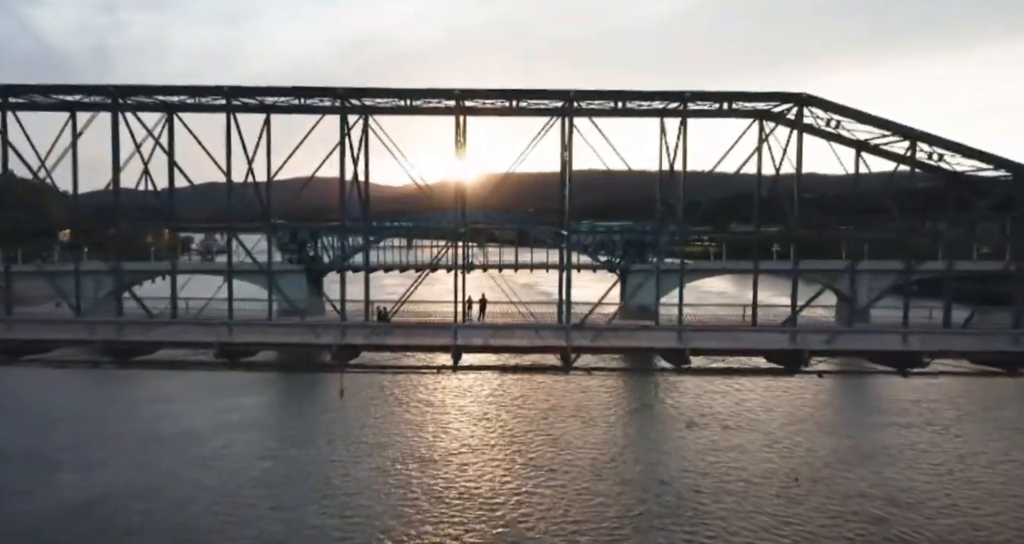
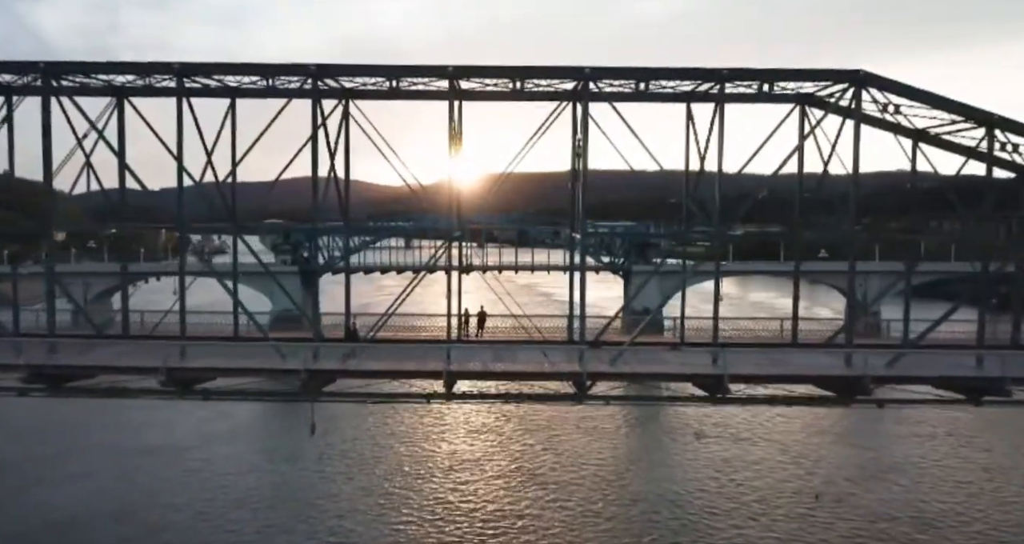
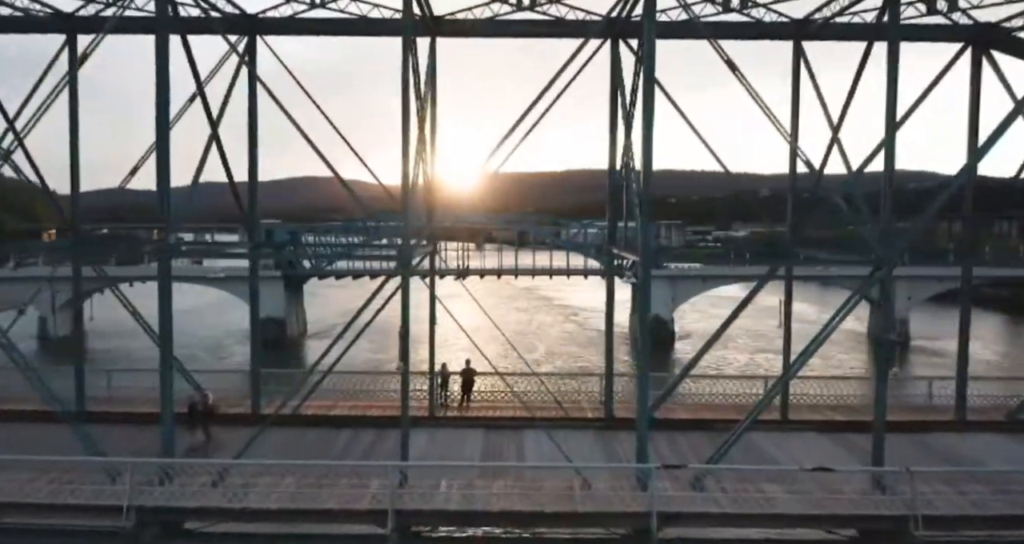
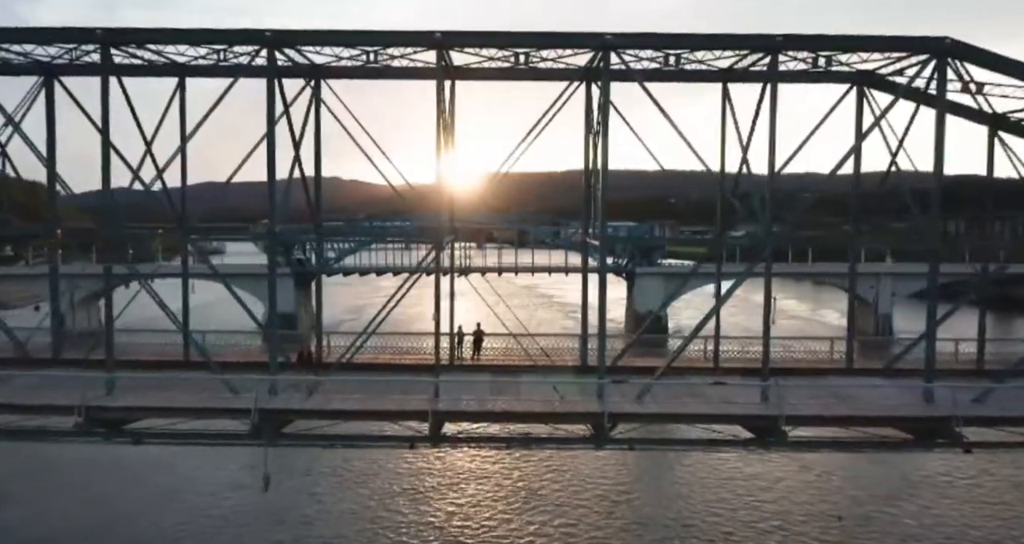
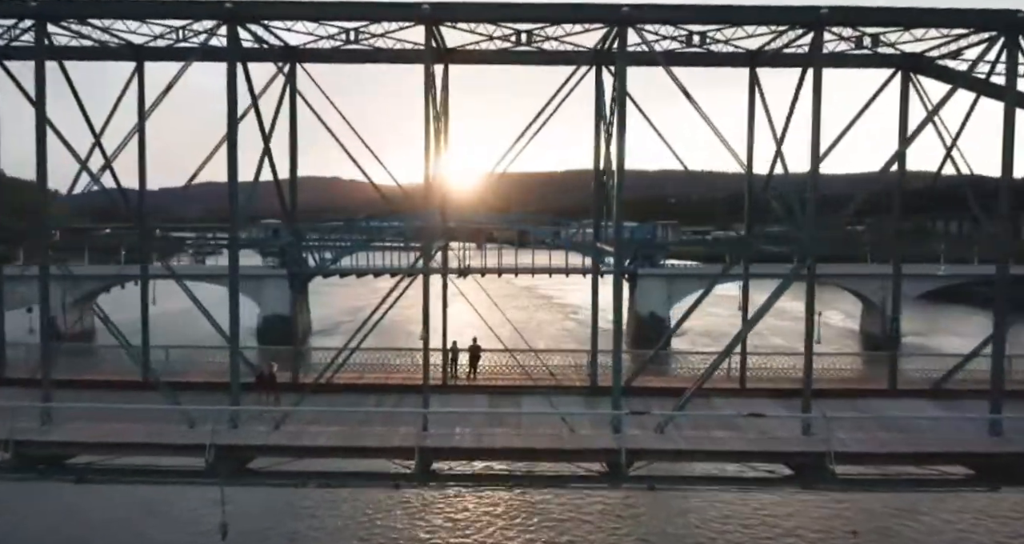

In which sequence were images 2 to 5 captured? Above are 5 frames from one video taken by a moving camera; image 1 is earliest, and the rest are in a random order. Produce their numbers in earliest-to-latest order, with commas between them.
2, 4, 5, 3
